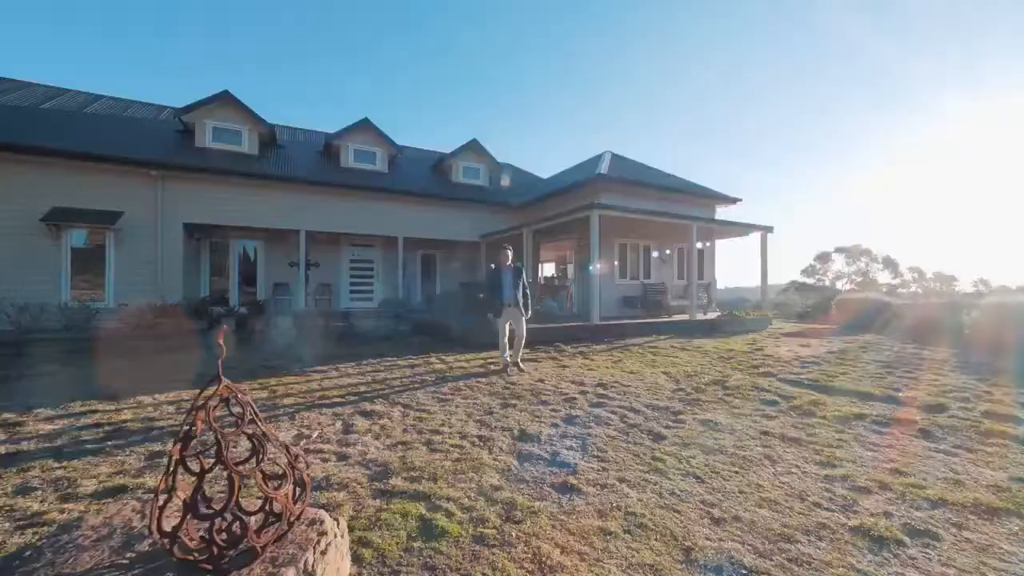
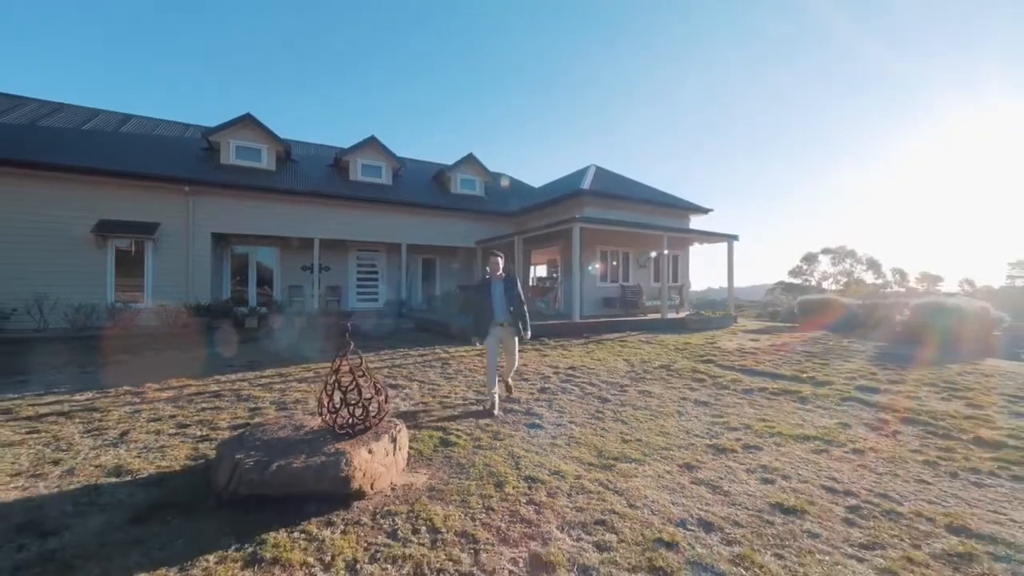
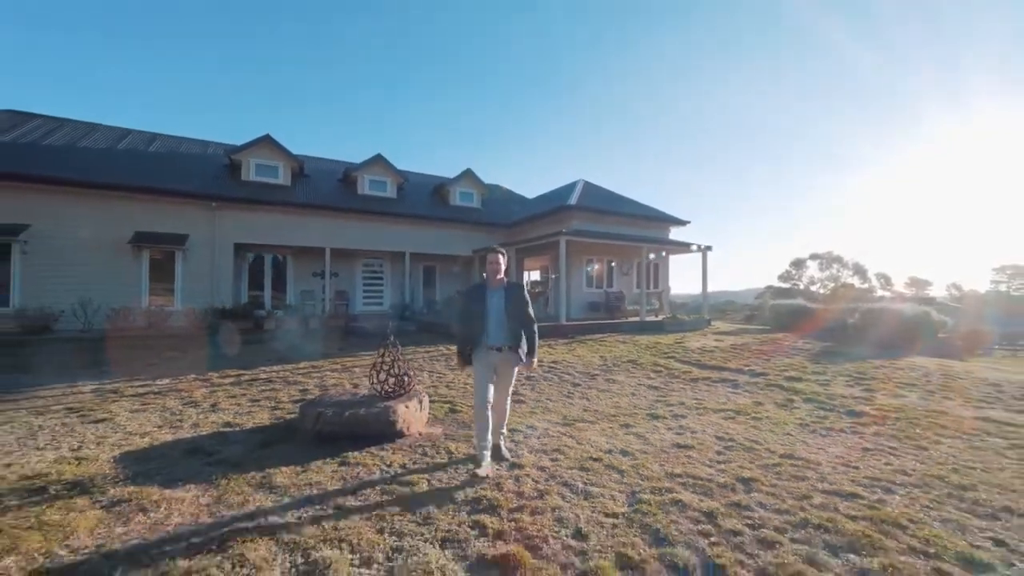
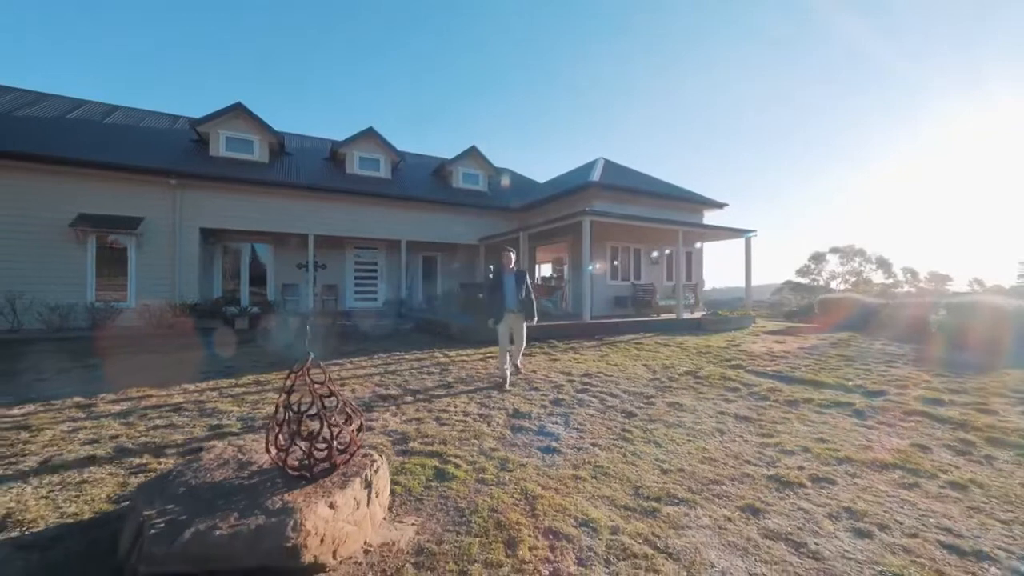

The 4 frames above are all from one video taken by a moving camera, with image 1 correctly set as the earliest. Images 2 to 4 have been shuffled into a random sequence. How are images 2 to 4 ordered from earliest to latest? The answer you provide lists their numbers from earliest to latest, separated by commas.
4, 2, 3
